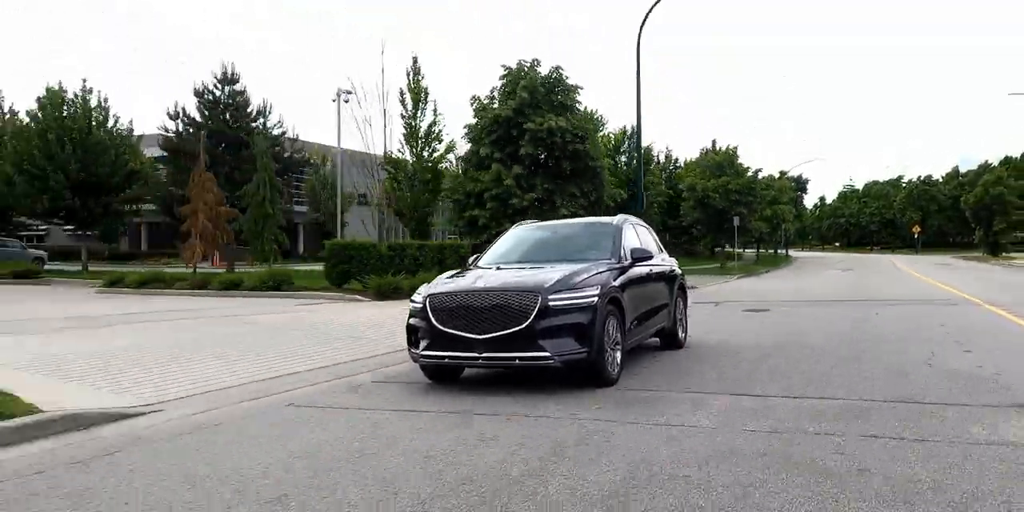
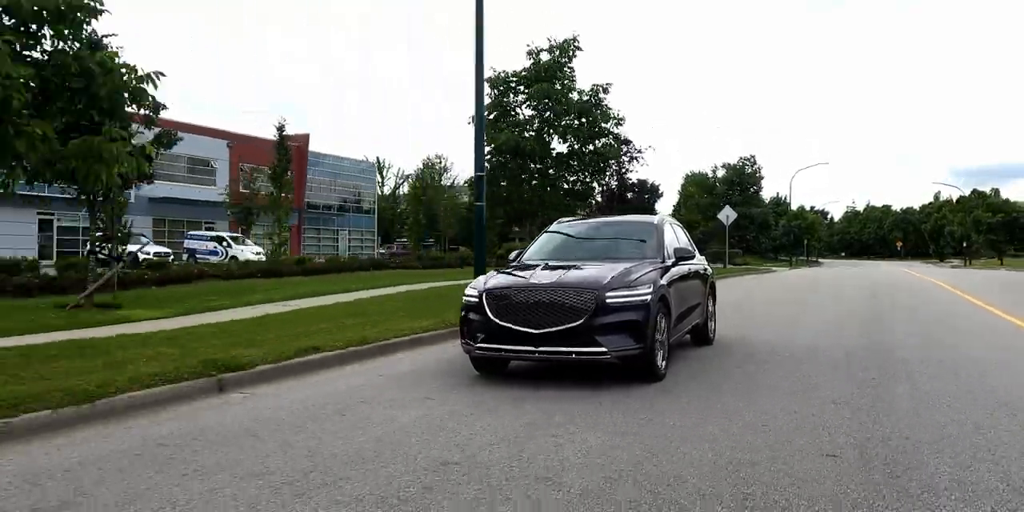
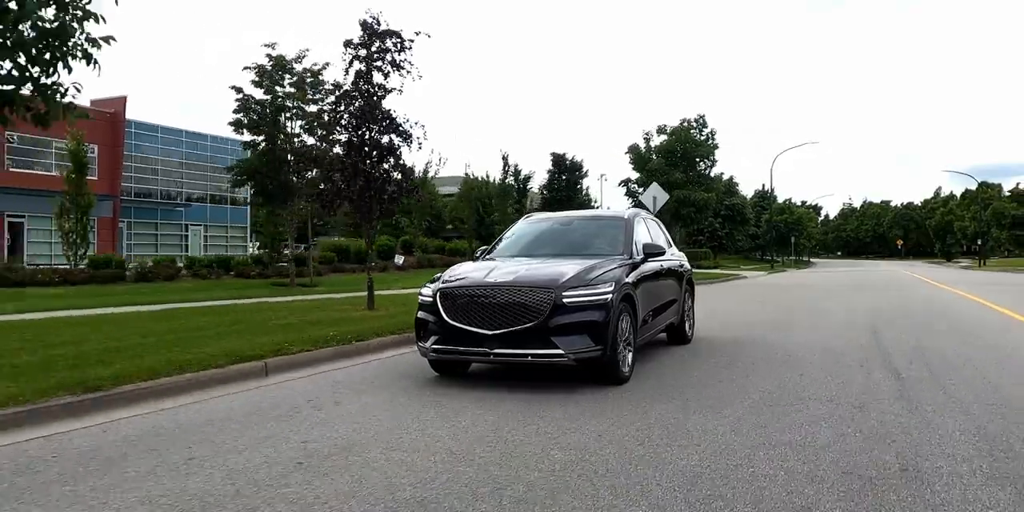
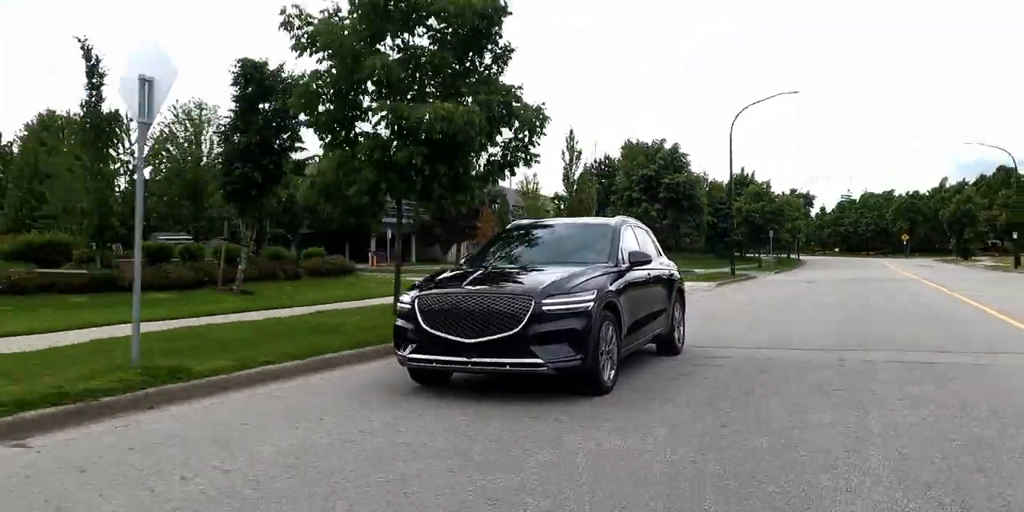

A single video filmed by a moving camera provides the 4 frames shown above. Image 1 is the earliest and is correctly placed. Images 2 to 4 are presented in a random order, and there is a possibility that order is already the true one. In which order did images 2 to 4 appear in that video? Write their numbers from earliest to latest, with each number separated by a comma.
4, 3, 2
